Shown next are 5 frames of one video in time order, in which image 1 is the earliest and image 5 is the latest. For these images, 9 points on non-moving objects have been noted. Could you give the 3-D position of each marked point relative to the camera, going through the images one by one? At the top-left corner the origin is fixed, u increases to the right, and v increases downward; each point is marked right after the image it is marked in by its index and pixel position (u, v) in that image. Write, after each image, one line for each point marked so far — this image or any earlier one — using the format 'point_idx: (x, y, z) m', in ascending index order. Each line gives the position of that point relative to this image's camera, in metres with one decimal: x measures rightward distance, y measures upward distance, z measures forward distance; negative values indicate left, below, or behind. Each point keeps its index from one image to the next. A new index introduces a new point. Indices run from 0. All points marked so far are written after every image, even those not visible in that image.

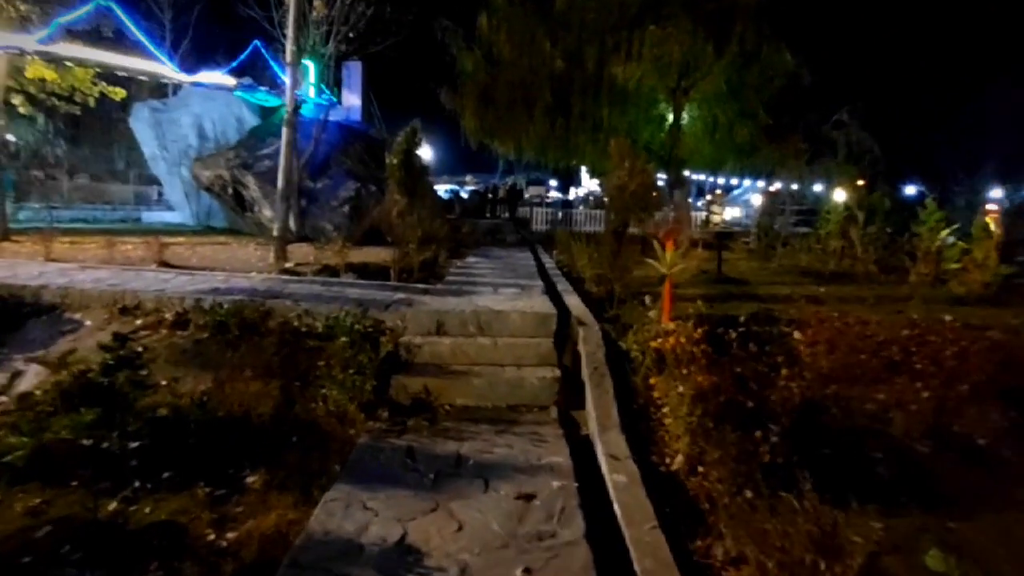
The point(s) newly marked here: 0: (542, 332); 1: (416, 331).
0: (+0.4, -0.7, +8.2) m
1: (-1.4, -0.7, +8.2) m
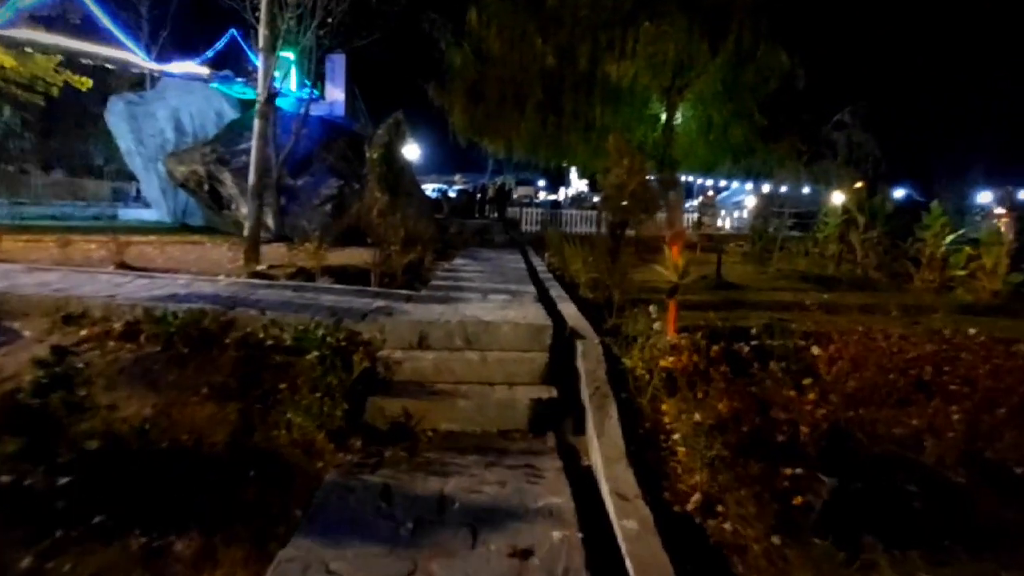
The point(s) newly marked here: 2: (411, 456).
0: (+0.3, -0.8, +7.4) m
1: (-1.6, -0.8, +7.3) m
2: (-1.1, -1.8, +5.7) m
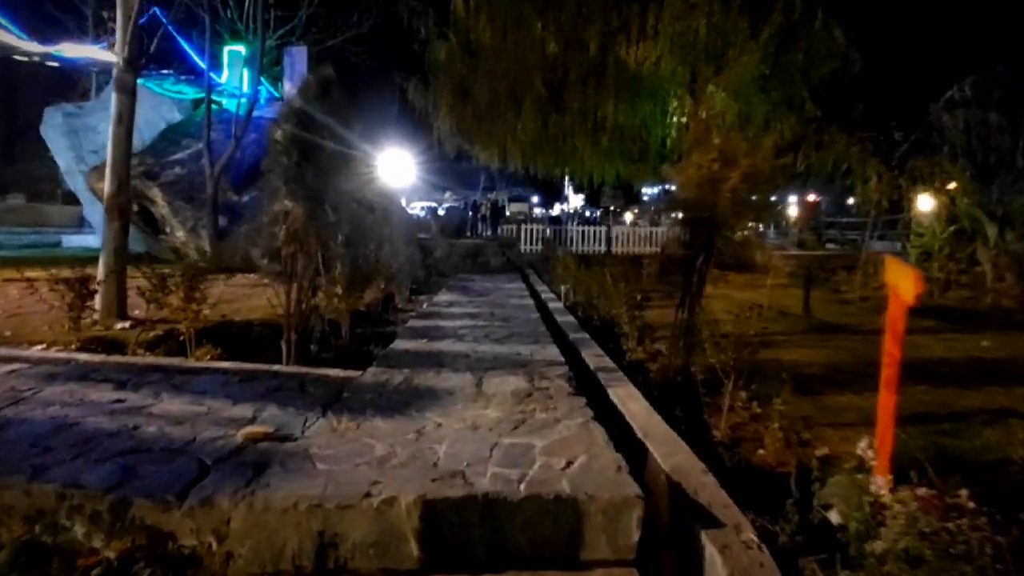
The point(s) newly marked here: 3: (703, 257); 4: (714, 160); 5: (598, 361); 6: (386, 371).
0: (+0.5, -1.5, +3.0) m
1: (-1.4, -1.5, +2.9) m
2: (-0.8, -2.4, +1.3) m
3: (+2.3, +0.5, +7.0) m
4: (+2.3, +1.5, +6.6) m
5: (+1.0, -0.9, +6.4) m
6: (-1.3, -0.9, +5.8) m
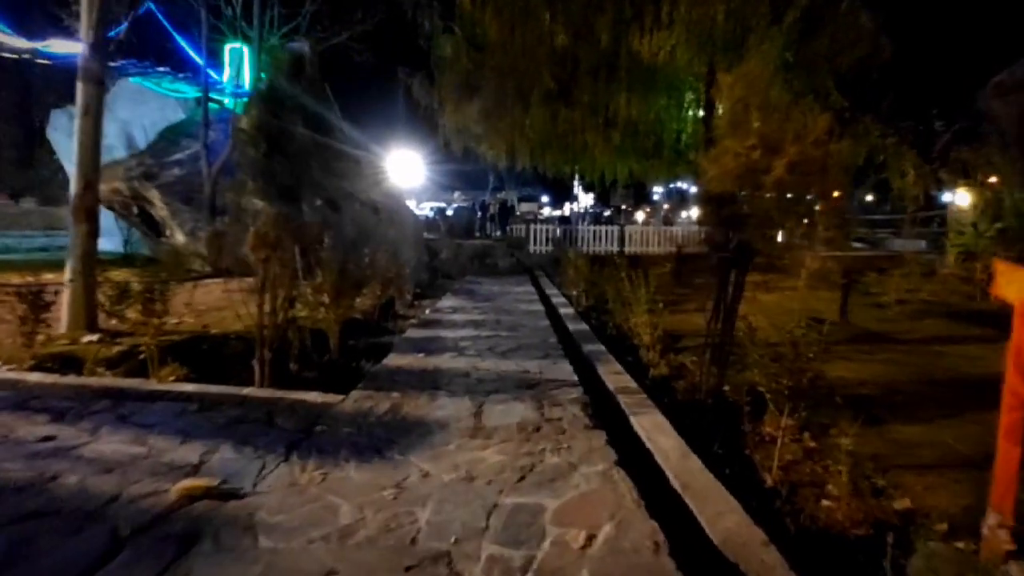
0: (+0.5, -1.6, +2.1) m
1: (-1.4, -1.6, +2.1) m
2: (-0.9, -2.5, +0.5) m
3: (+2.4, +0.4, +6.1) m
4: (+2.4, +1.4, +5.7) m
5: (+1.1, -1.0, +5.5) m
6: (-1.3, -1.0, +5.0) m
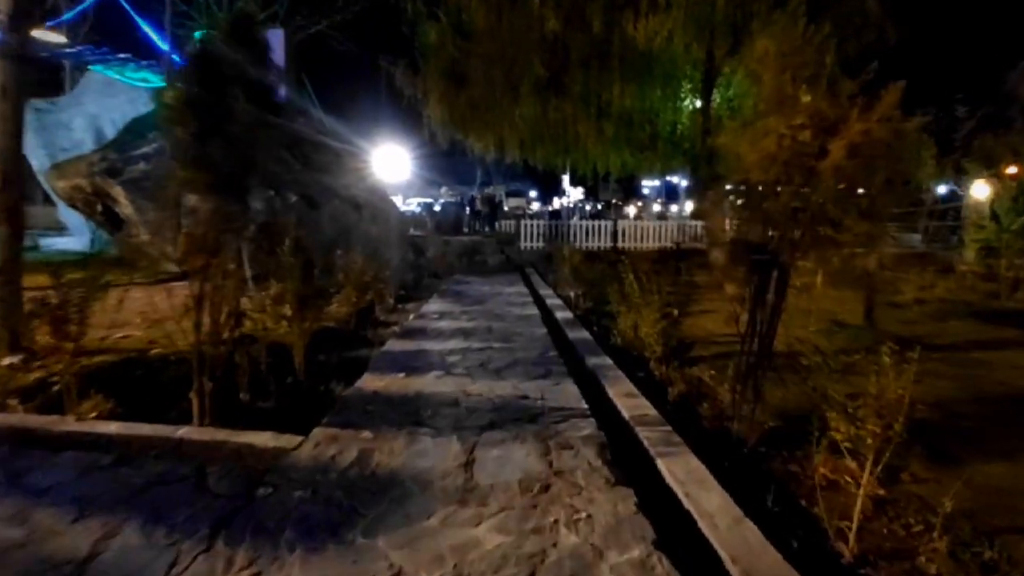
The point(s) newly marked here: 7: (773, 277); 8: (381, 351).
0: (+0.6, -1.7, +1.2) m
1: (-1.3, -1.7, +1.2) m
2: (-0.8, -2.7, -0.4) m
3: (+2.4, +0.3, +5.2) m
4: (+2.3, +1.4, +4.8) m
5: (+1.1, -1.0, +4.6) m
6: (-1.3, -1.1, +4.1) m
7: (+2.4, +0.1, +5.3) m
8: (-1.7, -0.8, +7.0) m
